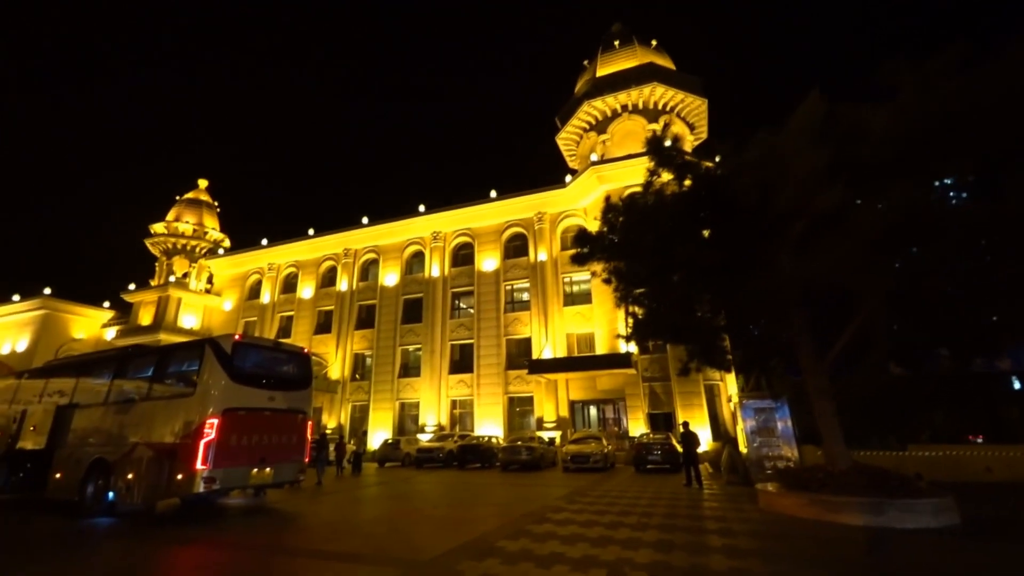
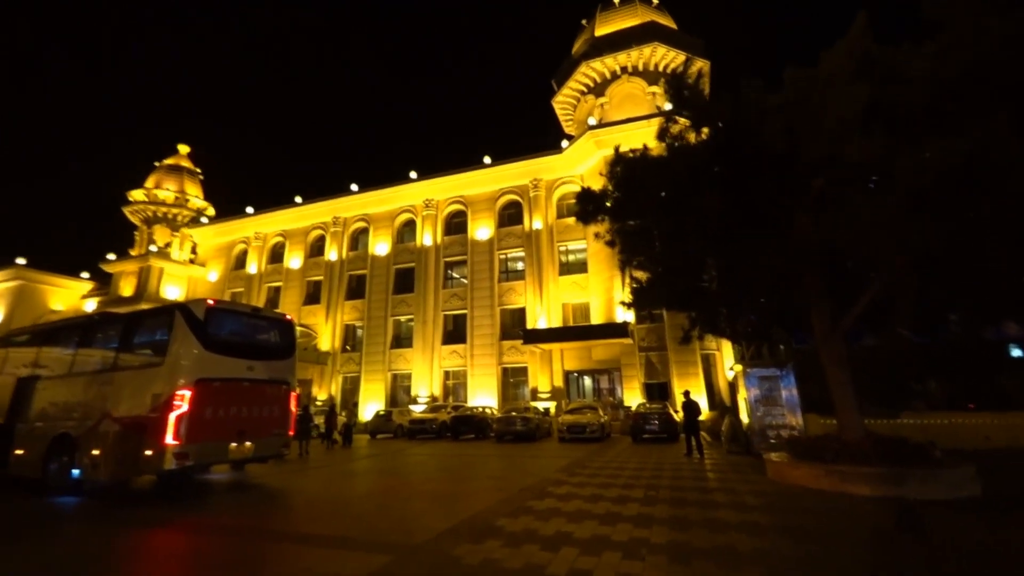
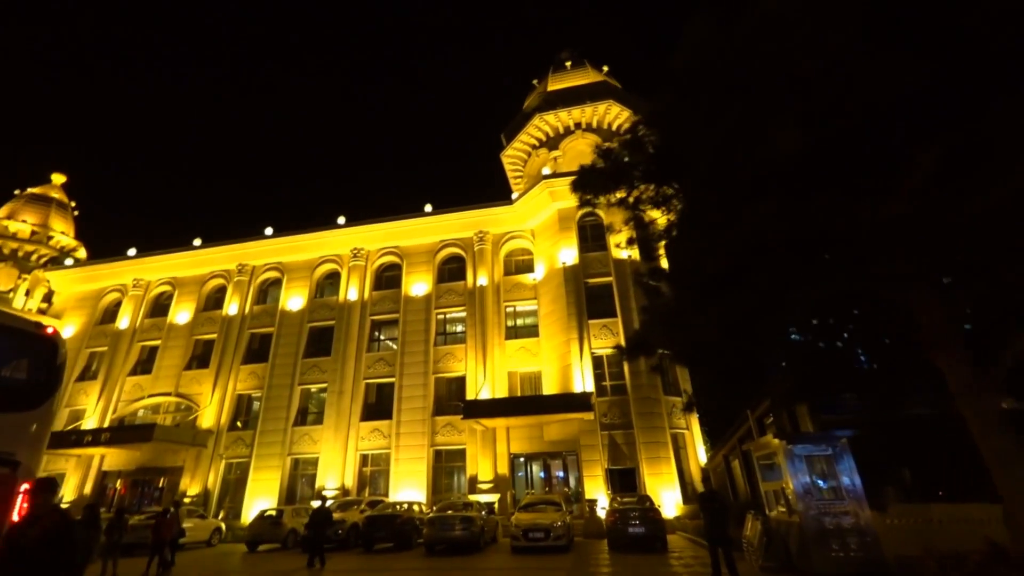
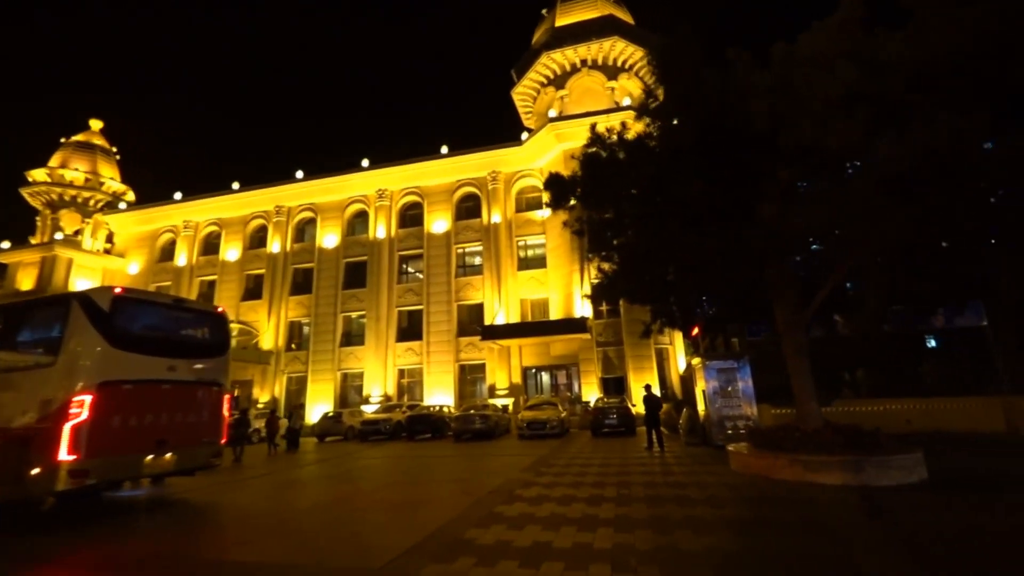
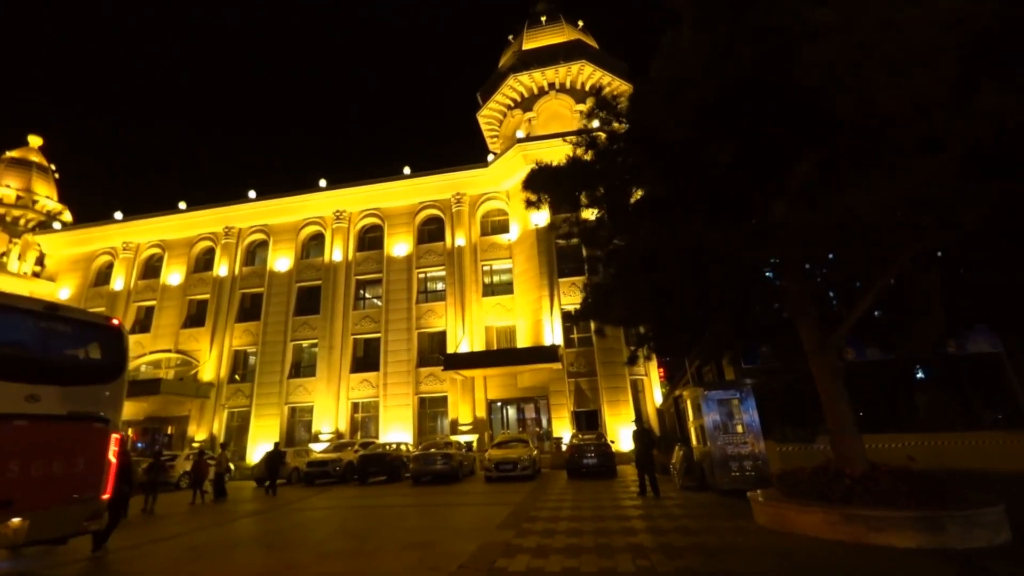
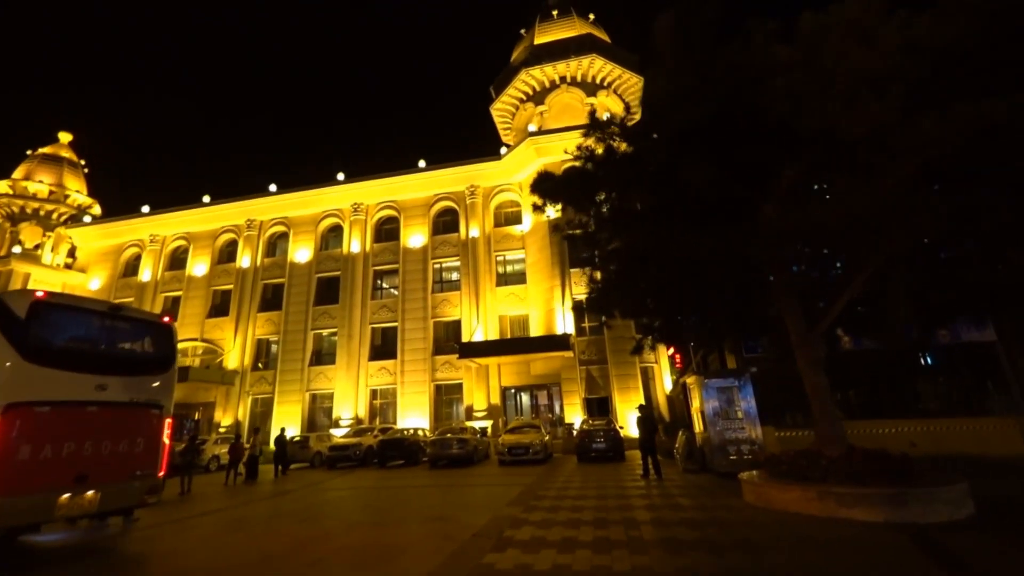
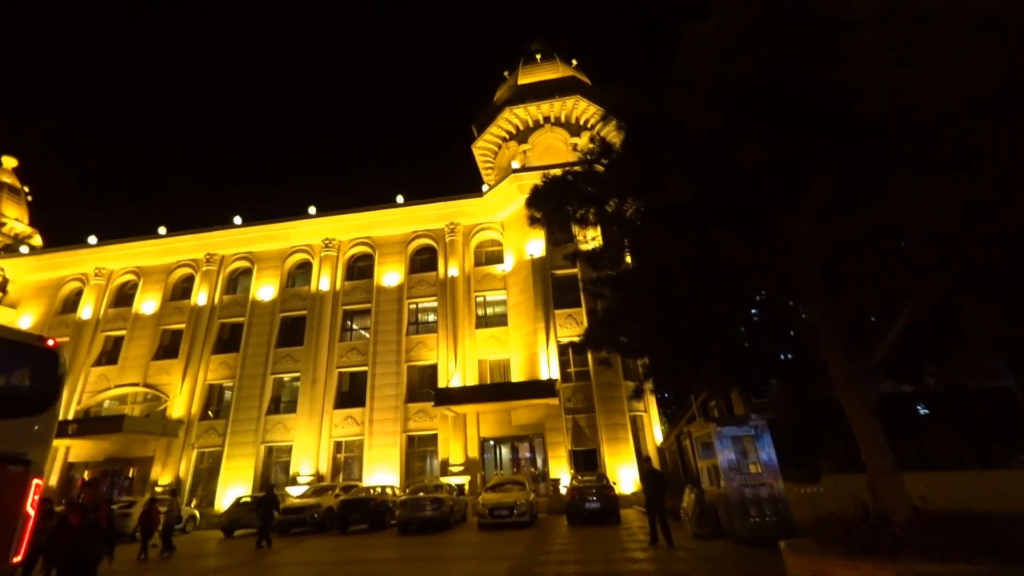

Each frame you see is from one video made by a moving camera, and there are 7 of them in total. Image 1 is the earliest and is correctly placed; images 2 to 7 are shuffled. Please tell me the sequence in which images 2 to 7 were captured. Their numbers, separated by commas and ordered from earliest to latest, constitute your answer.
2, 4, 6, 5, 7, 3
